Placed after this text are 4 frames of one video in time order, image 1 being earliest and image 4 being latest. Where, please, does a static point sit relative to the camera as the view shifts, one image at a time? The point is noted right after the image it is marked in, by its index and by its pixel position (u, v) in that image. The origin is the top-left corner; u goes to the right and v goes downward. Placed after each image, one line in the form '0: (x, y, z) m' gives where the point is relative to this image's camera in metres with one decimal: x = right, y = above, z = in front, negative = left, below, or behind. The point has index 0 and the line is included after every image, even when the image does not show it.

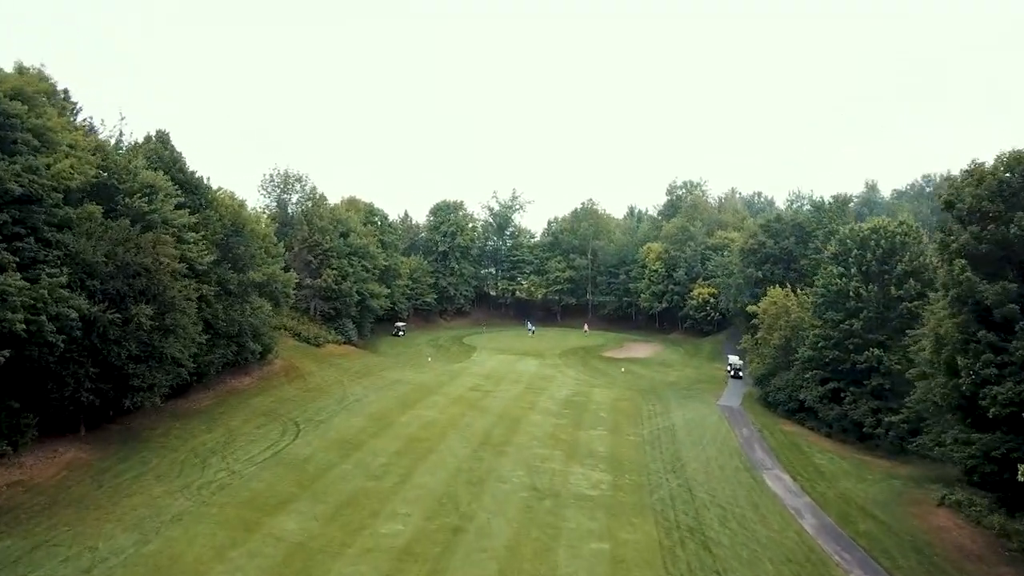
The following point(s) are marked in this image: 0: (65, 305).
0: (-10.5, -0.4, +19.3) m
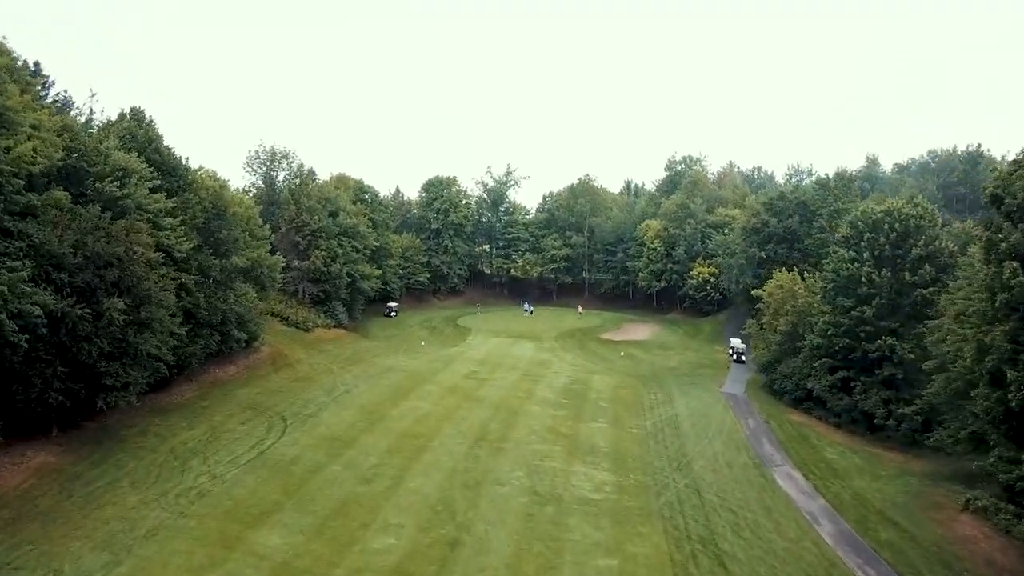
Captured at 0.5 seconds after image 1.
0: (-10.5, -0.3, +17.8) m
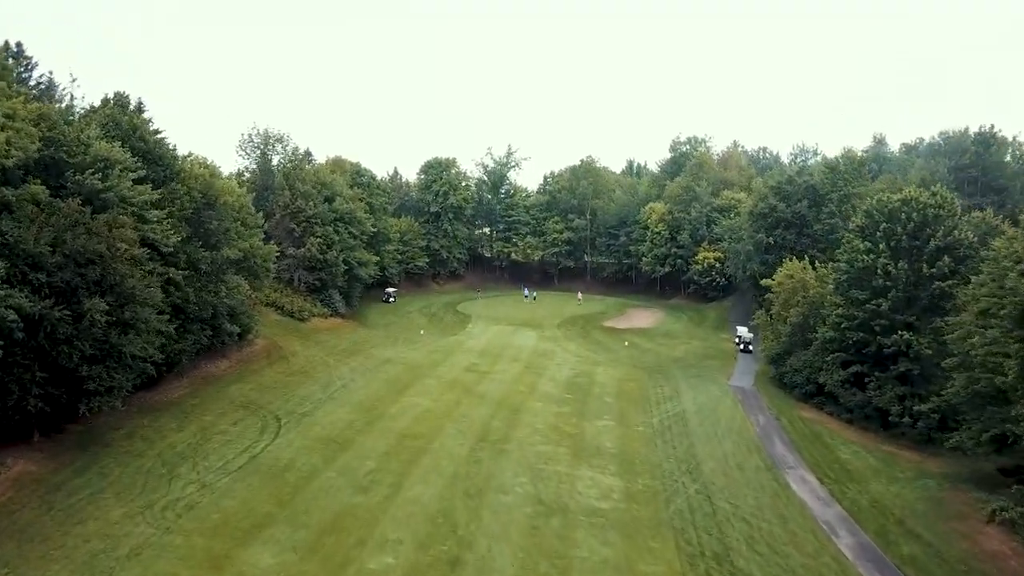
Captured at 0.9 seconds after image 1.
0: (-10.4, -0.3, +16.7) m
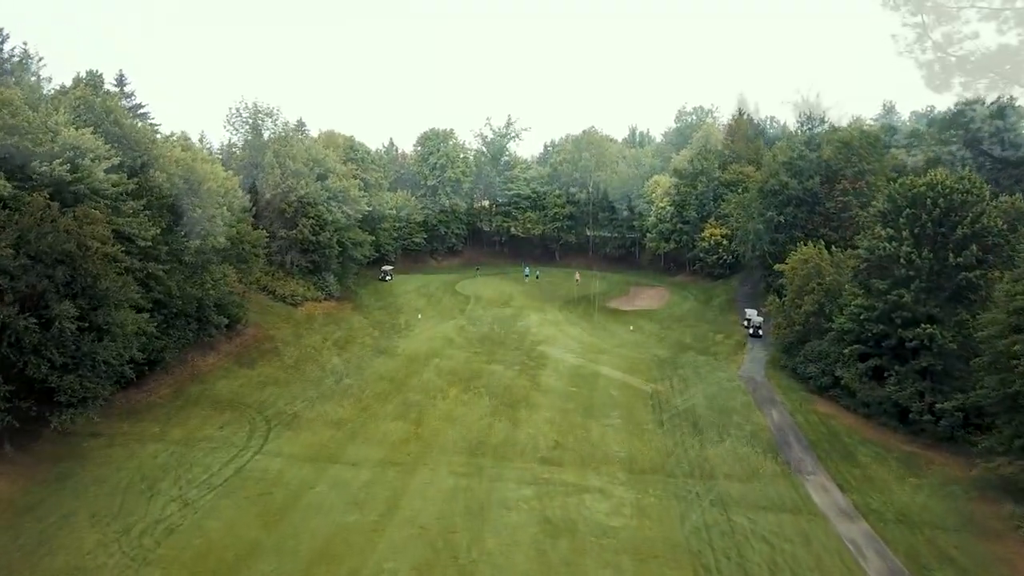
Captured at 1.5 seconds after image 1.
0: (-10.3, -0.5, +15.2) m
